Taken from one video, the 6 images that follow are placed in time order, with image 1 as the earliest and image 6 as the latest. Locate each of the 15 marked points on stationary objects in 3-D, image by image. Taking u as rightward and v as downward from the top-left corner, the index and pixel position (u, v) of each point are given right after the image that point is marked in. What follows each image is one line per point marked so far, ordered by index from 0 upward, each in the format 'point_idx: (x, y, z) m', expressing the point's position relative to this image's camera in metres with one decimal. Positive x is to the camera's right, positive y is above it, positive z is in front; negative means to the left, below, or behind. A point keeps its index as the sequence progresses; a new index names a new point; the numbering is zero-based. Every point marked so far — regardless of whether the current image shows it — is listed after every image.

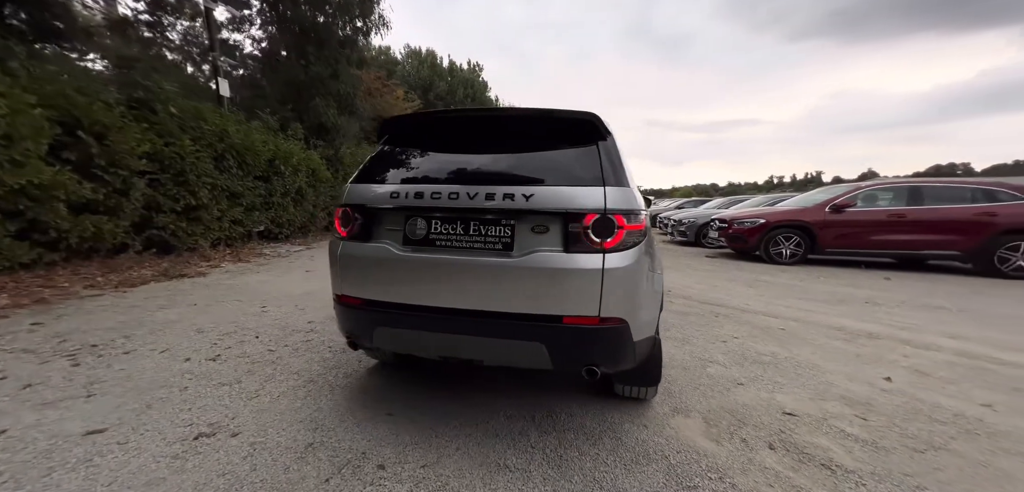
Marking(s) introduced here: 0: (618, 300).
0: (+0.5, -0.3, +1.6) m
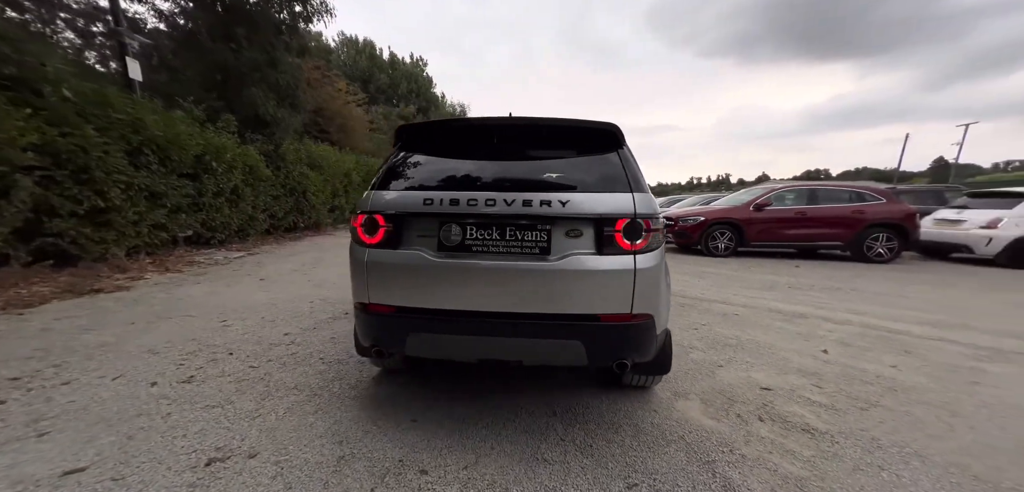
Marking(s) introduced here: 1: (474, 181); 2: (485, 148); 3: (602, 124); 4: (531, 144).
0: (+0.7, -0.3, +1.8) m
1: (-0.2, +0.4, +2.2) m
2: (-0.1, +0.6, +2.4) m
3: (+0.6, +0.8, +2.2) m
4: (+0.2, +0.7, +2.3) m
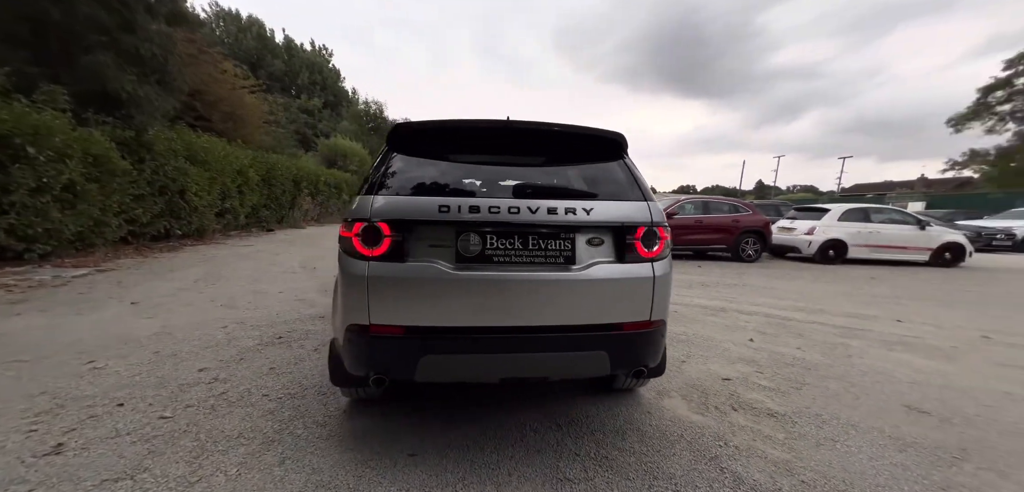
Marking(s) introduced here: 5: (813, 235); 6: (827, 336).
0: (+0.8, -0.3, +1.9) m
1: (-0.1, +0.3, +2.0) m
2: (-0.2, +0.6, +2.3) m
3: (+0.5, +0.7, +2.3) m
4: (+0.1, +0.6, +2.3) m
5: (+7.9, +0.3, +9.7) m
6: (+3.2, -0.9, +3.7) m
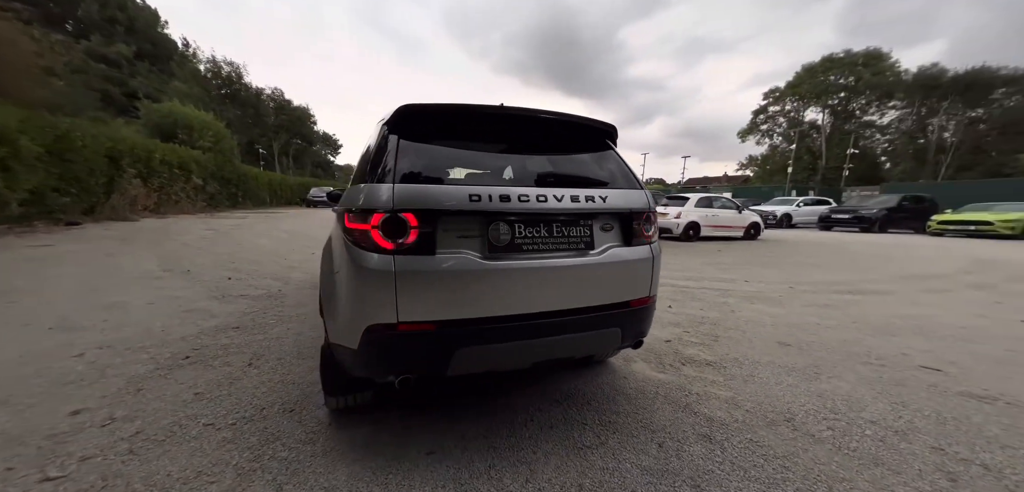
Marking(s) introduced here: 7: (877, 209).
0: (+0.9, -0.2, +2.2) m
1: (-0.1, +0.4, +1.9) m
2: (-0.2, +0.6, +2.2) m
3: (+0.5, +0.8, +2.4) m
4: (+0.1, +0.7, +2.3) m
5: (+5.0, +0.9, +11.8) m
6: (+2.5, -0.6, +4.7) m
7: (+18.0, +1.8, +18.2) m
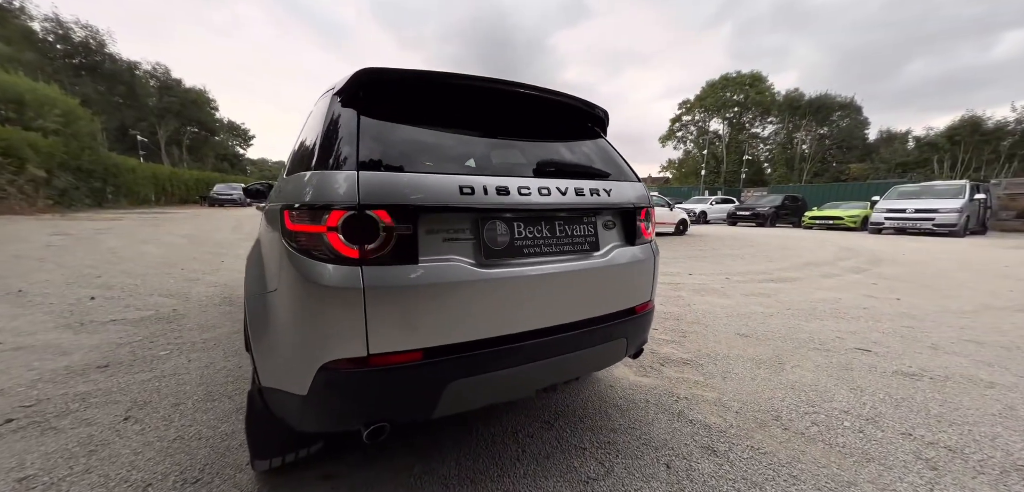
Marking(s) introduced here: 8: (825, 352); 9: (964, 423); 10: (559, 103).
0: (+0.8, -0.2, +2.0) m
1: (-0.1, +0.4, +1.6) m
2: (-0.3, +0.6, +1.8) m
3: (+0.3, +0.8, +2.1) m
4: (0.0, +0.7, +1.9) m
5: (+3.0, +1.0, +12.2) m
6: (+2.0, -0.6, +4.8) m
7: (+14.6, +2.2, +20.9) m
8: (+2.8, -1.0, +3.3) m
9: (+2.7, -1.1, +2.2) m
10: (+0.3, +0.8, +2.1) m
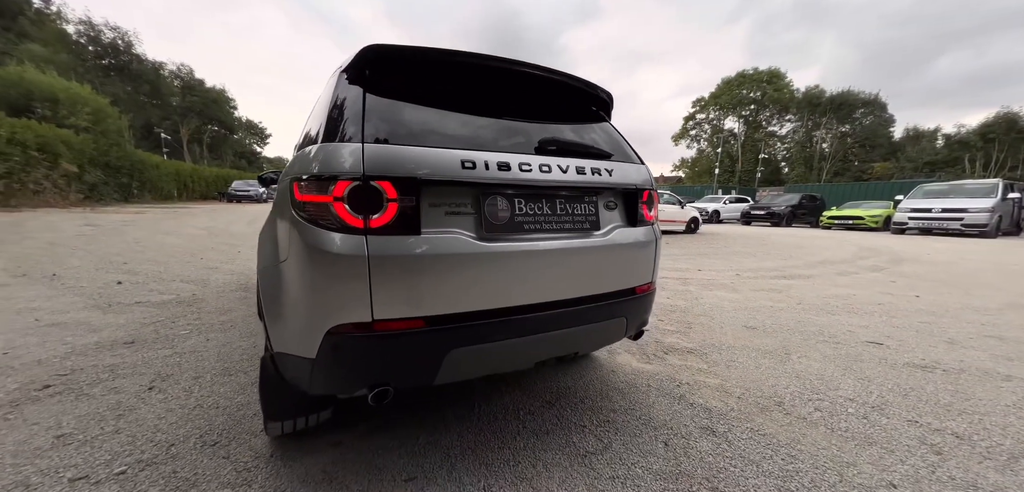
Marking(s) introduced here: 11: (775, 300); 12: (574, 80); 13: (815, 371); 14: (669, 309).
0: (+0.8, -0.1, +2.0) m
1: (-0.1, +0.4, +1.6) m
2: (-0.3, +0.7, +1.8) m
3: (+0.3, +0.9, +2.2) m
4: (0.0, +0.8, +2.0) m
5: (+3.4, +1.1, +12.2) m
6: (+2.1, -0.5, +4.8) m
7: (+15.2, +2.3, +20.5) m
8: (+2.8, -0.9, +3.2) m
9: (+2.7, -1.0, +2.2) m
10: (+0.3, +0.9, +2.2) m
11: (+3.3, -0.7, +4.6) m
12: (+0.4, +0.9, +2.2) m
13: (+2.2, -0.9, +2.7) m
14: (+1.6, -0.6, +3.7) m
